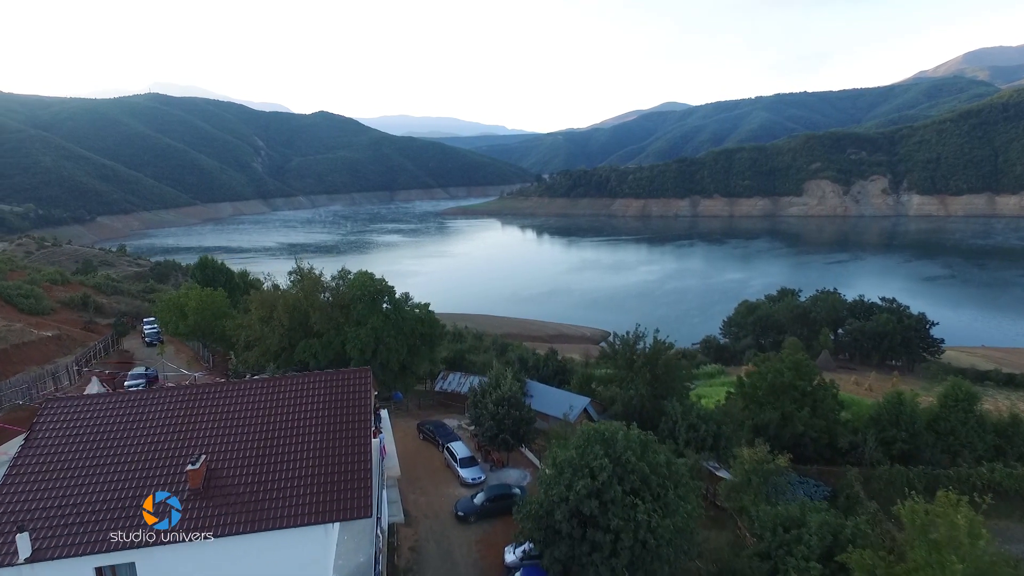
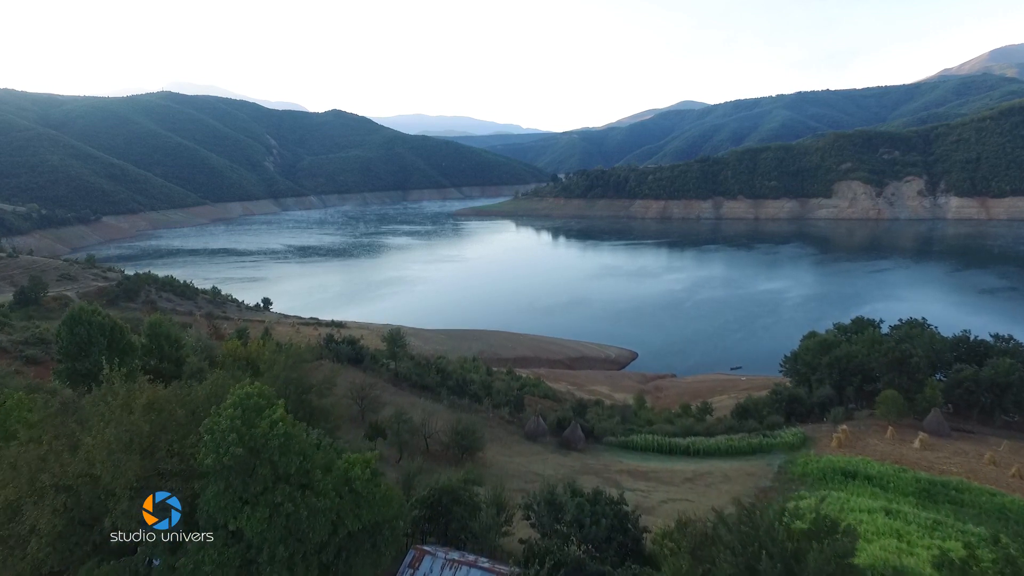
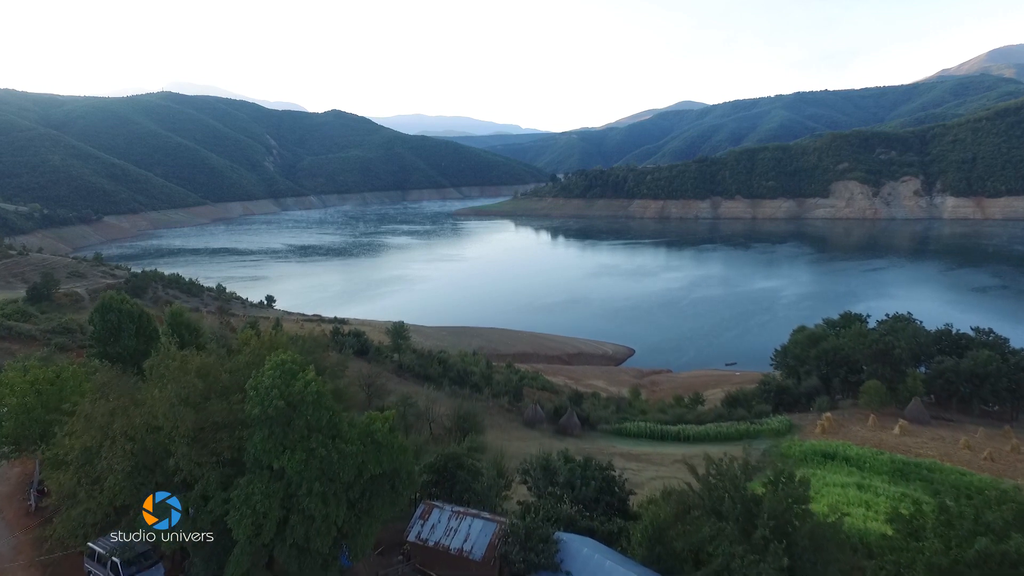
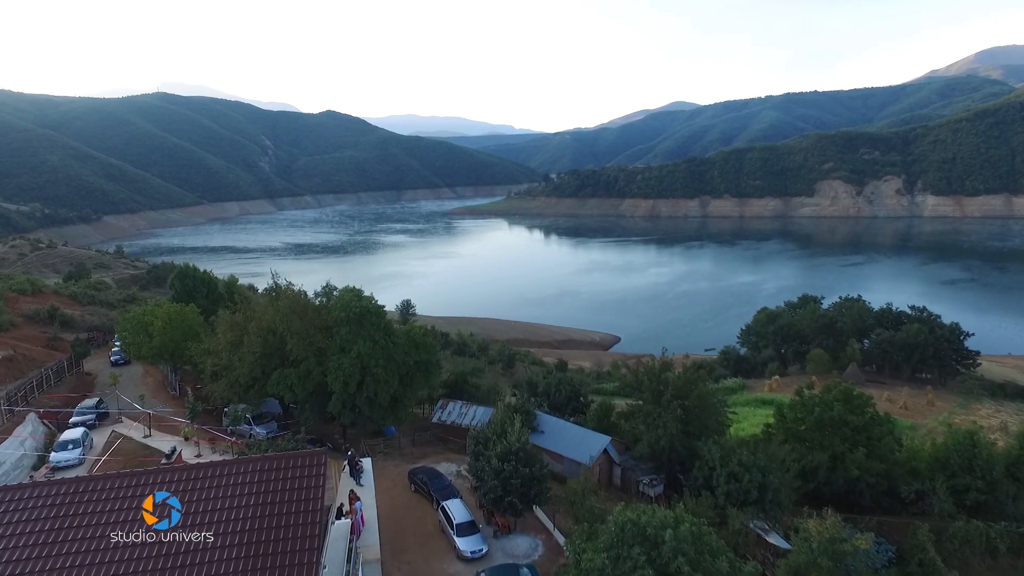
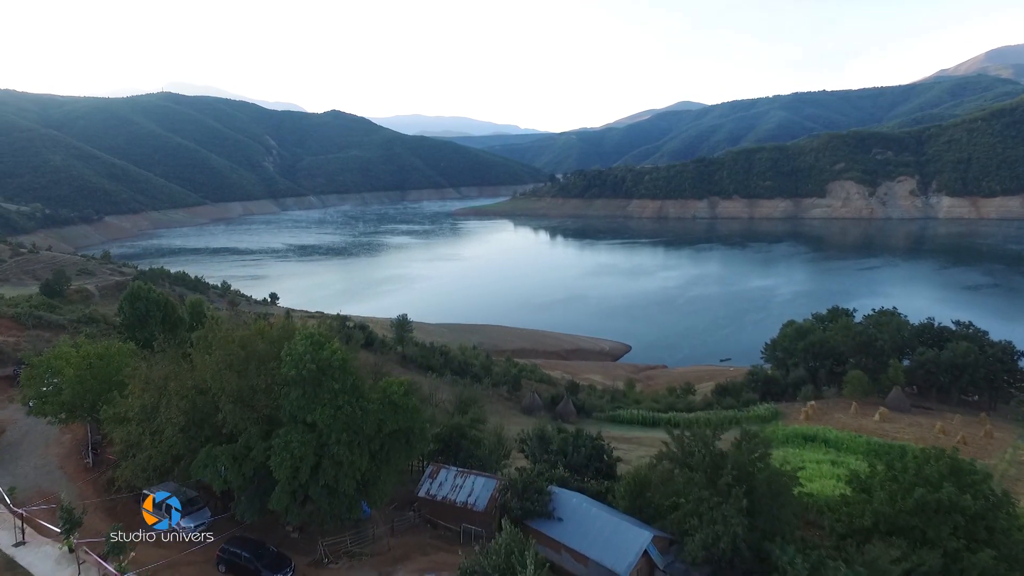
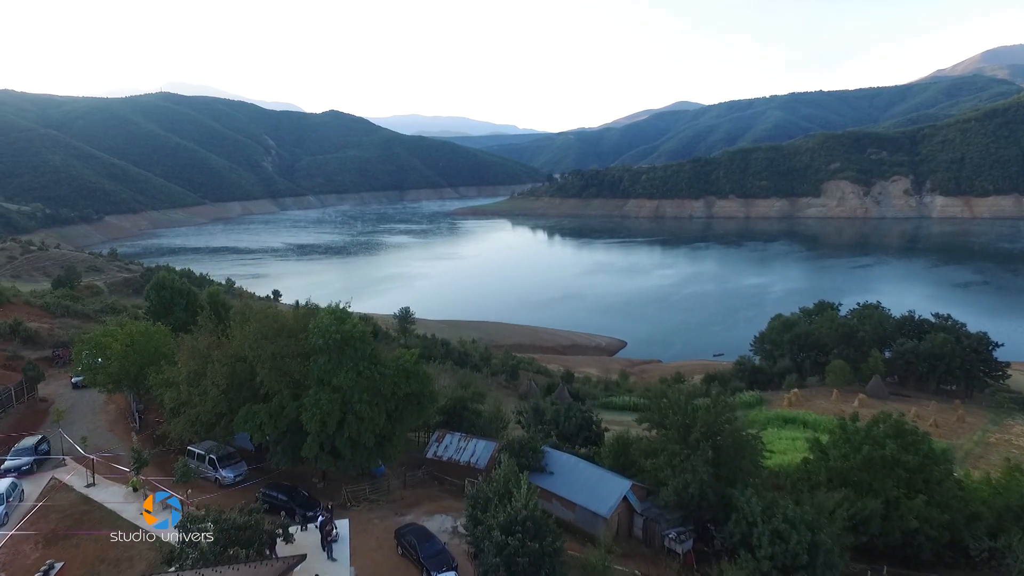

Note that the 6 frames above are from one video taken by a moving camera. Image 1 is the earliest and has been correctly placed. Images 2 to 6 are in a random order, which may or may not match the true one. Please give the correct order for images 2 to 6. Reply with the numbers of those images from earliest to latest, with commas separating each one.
4, 6, 5, 3, 2
